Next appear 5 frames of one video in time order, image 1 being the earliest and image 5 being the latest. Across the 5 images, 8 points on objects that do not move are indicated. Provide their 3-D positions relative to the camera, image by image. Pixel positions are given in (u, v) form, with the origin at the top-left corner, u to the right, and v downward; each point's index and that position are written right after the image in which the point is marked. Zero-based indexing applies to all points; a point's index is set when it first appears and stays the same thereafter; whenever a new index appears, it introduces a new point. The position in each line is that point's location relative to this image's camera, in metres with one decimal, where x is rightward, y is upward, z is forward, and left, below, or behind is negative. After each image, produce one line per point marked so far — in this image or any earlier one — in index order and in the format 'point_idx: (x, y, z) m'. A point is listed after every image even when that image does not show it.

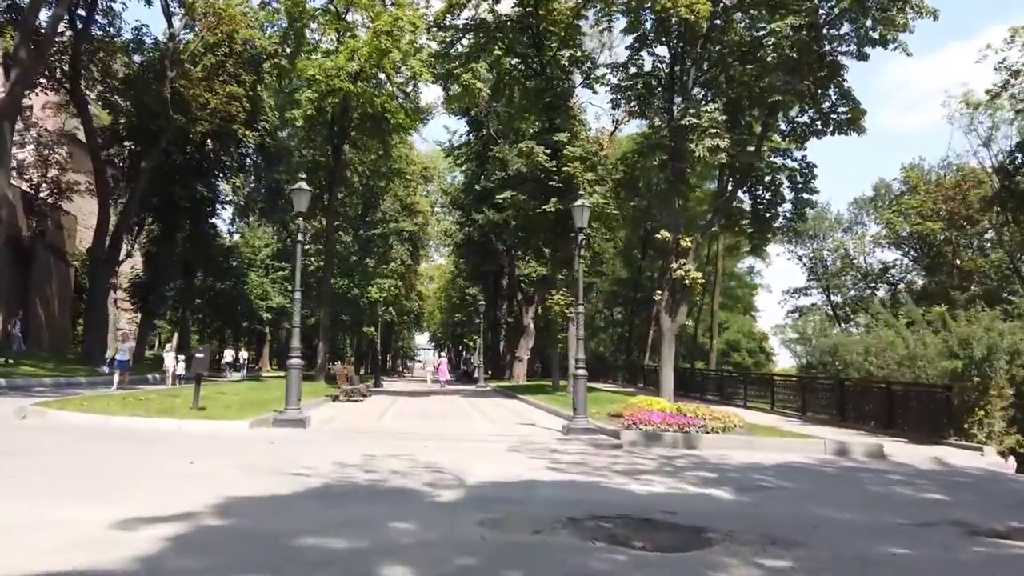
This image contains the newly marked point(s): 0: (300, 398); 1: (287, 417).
0: (-3.9, -2.0, +14.2) m
1: (-4.1, -2.3, +13.9) m
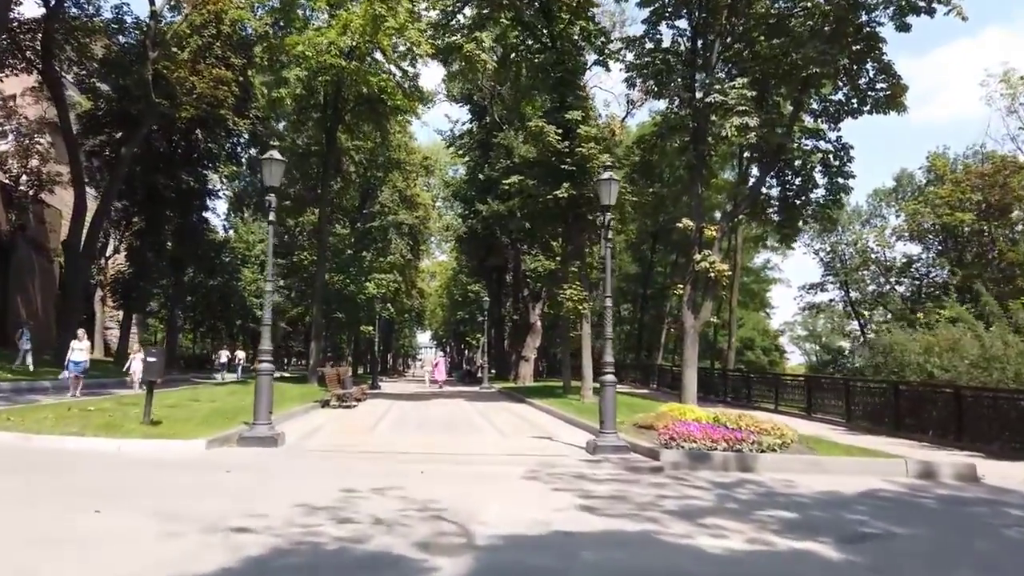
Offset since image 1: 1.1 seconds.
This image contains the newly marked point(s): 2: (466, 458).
0: (-3.7, -1.9, +11.7) m
1: (-3.9, -2.2, +11.5) m
2: (-0.7, -2.5, +11.4) m
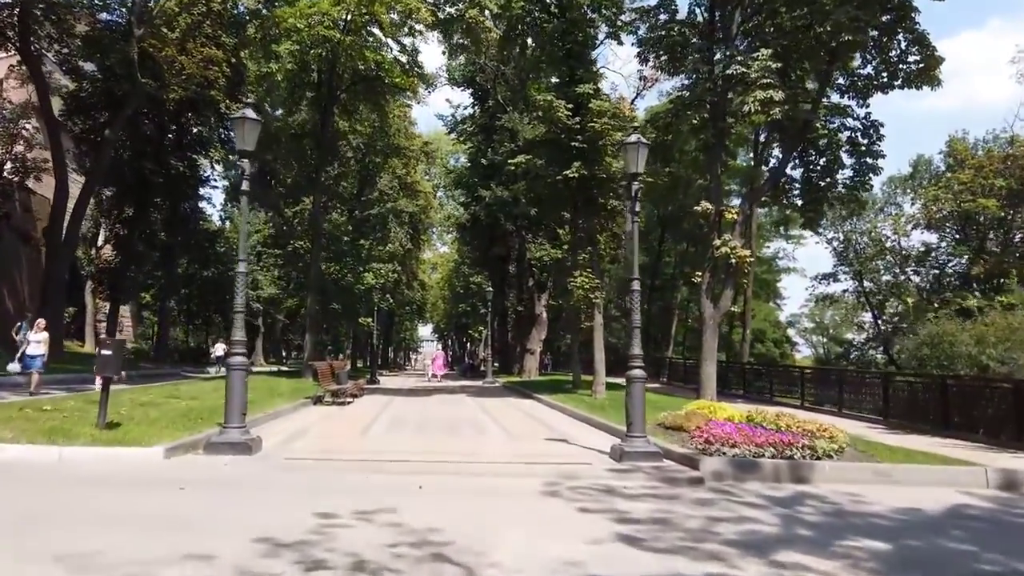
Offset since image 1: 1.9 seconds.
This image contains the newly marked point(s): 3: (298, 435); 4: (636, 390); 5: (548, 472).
0: (-3.5, -1.6, +10.1) m
1: (-3.7, -1.9, +9.9) m
2: (-0.5, -2.3, +9.7) m
3: (-3.5, -2.4, +12.5) m
4: (+1.7, -1.4, +10.5) m
5: (+0.4, -2.3, +9.4) m
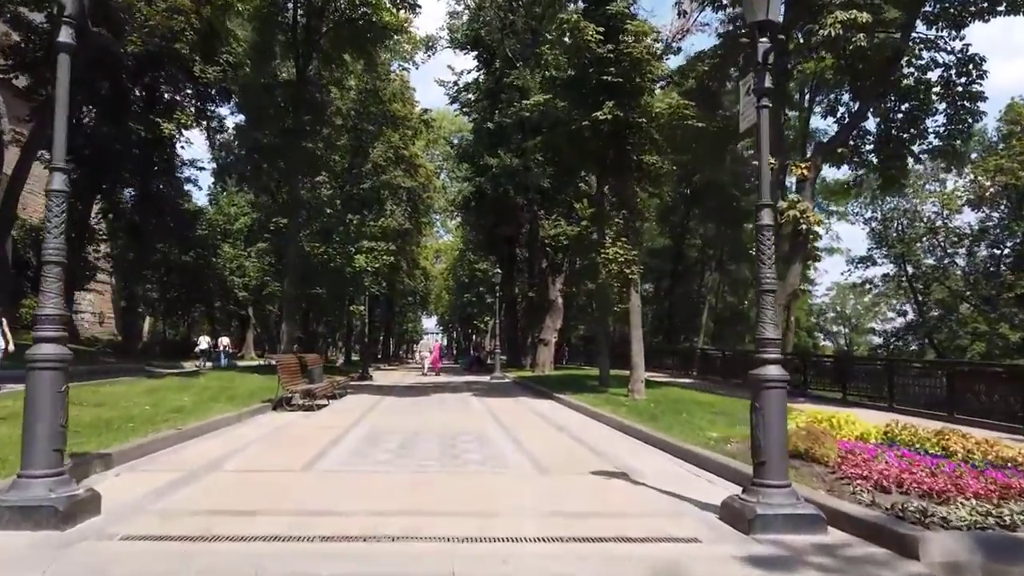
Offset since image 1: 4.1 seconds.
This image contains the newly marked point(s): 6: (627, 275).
0: (-3.2, -1.1, +5.5) m
1: (-3.4, -1.4, +5.3) m
2: (-0.2, -1.8, +5.1) m
3: (-3.2, -1.9, +8.0) m
4: (+2.0, -0.9, +5.9) m
5: (+0.7, -1.8, +4.8) m
6: (+2.8, +0.3, +18.9) m
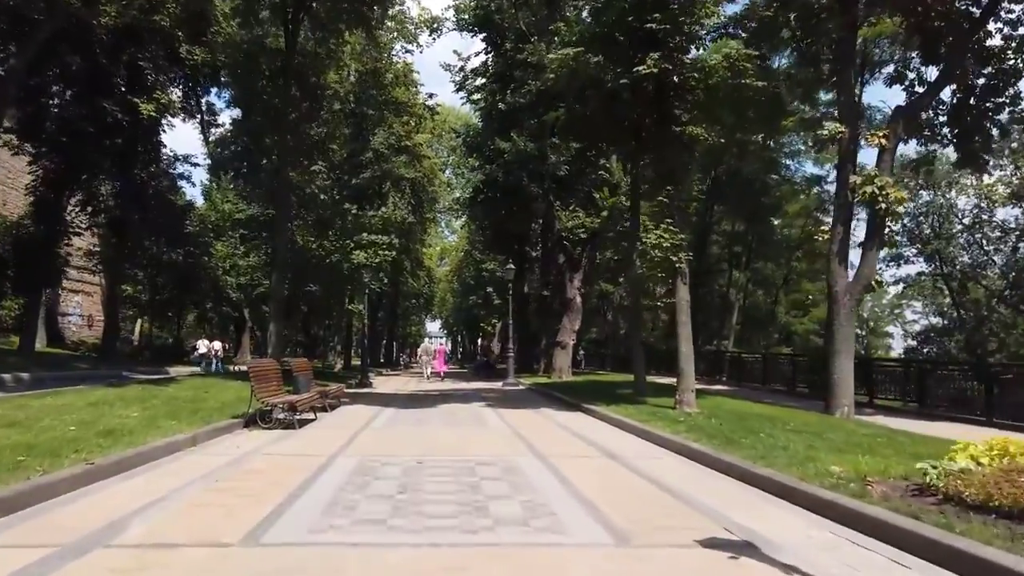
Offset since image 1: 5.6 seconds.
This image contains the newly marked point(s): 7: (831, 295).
0: (-2.8, -0.9, +2.5) m
1: (-3.0, -1.2, +2.3) m
2: (+0.2, -1.5, +2.1) m
3: (-2.8, -1.7, +5.0) m
4: (+2.4, -0.6, +2.9) m
5: (+1.1, -1.5, +1.8) m
6: (+3.3, +0.5, +15.9) m
7: (+6.9, -0.1, +16.7) m
